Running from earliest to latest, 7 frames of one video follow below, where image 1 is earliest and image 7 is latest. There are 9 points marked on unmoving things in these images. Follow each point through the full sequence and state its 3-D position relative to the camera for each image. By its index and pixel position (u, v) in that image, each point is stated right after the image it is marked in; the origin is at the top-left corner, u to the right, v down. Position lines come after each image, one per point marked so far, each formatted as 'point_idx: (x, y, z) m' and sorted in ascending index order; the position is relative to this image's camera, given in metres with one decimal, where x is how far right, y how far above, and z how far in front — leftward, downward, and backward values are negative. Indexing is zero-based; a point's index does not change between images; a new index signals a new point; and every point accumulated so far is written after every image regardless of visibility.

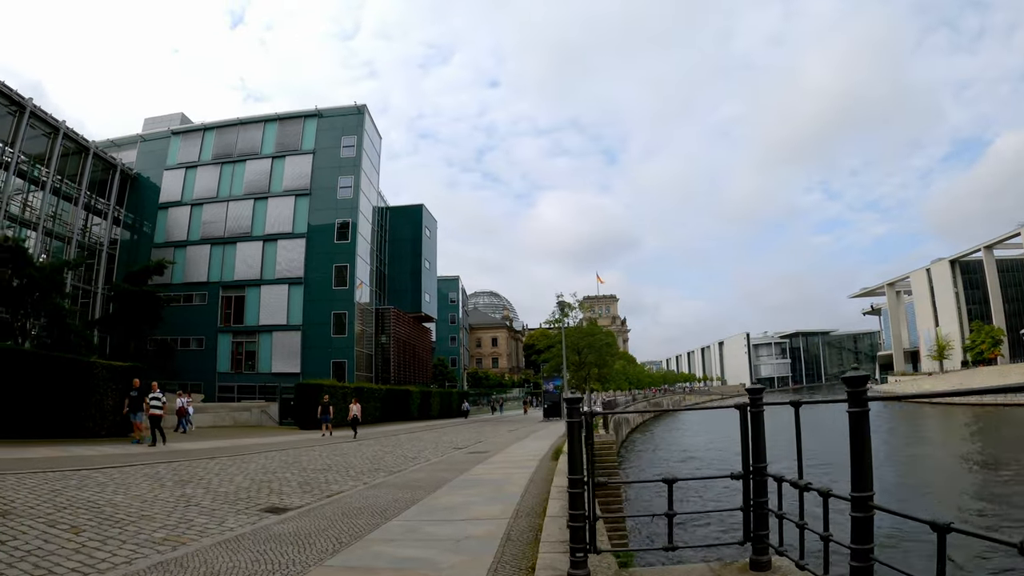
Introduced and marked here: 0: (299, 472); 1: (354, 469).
0: (-4.1, -3.6, +11.8) m
1: (-3.2, -3.7, +12.3) m
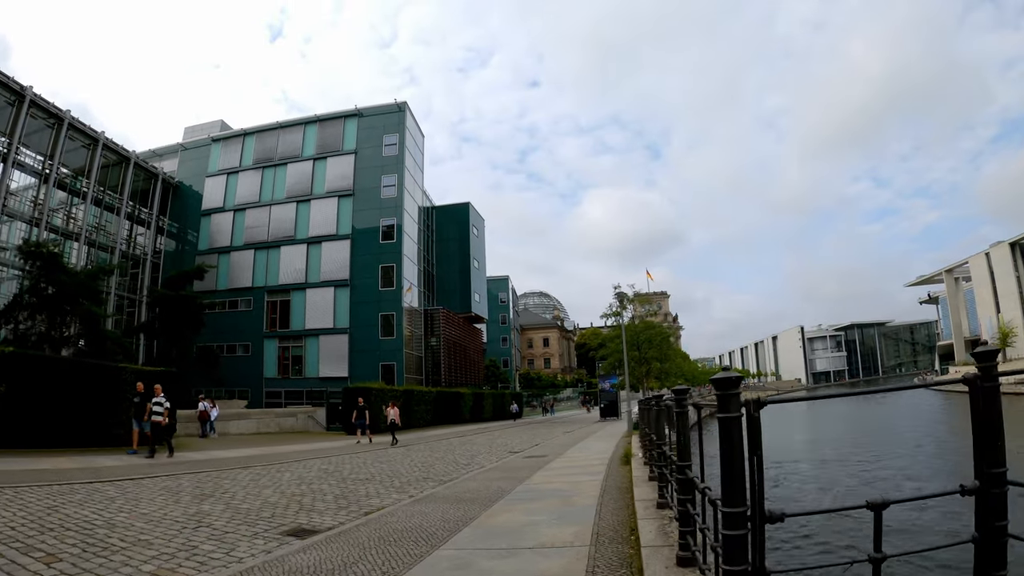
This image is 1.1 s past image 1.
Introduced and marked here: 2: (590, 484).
0: (-3.0, -3.4, +10.5) m
1: (-2.1, -3.4, +11.0) m
2: (+1.1, -2.8, +8.7) m
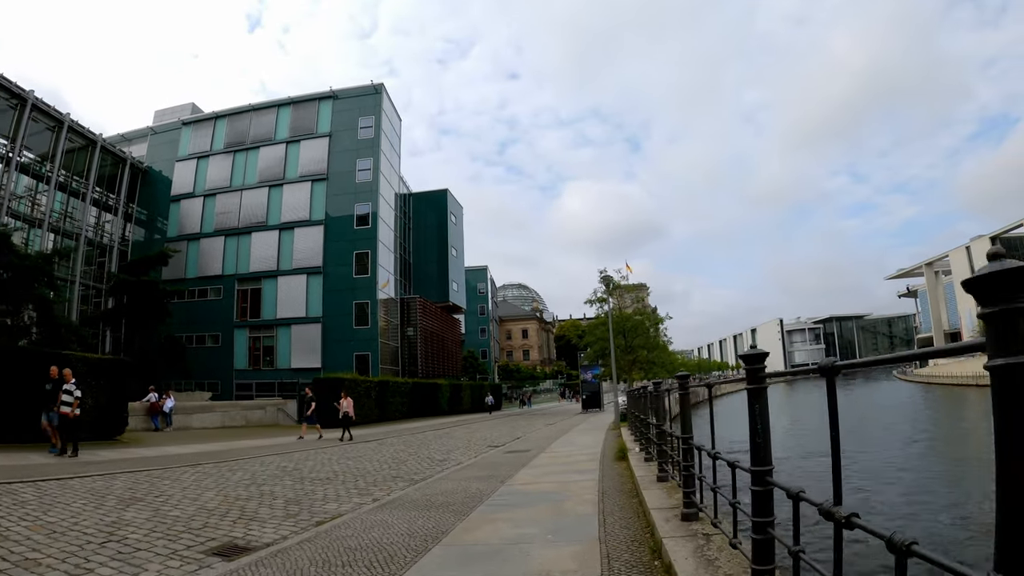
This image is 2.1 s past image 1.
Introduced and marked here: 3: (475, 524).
0: (-3.3, -2.9, +9.2) m
1: (-2.4, -3.0, +9.7) m
2: (+0.8, -2.4, +7.5) m
3: (-0.3, -2.1, +5.5) m
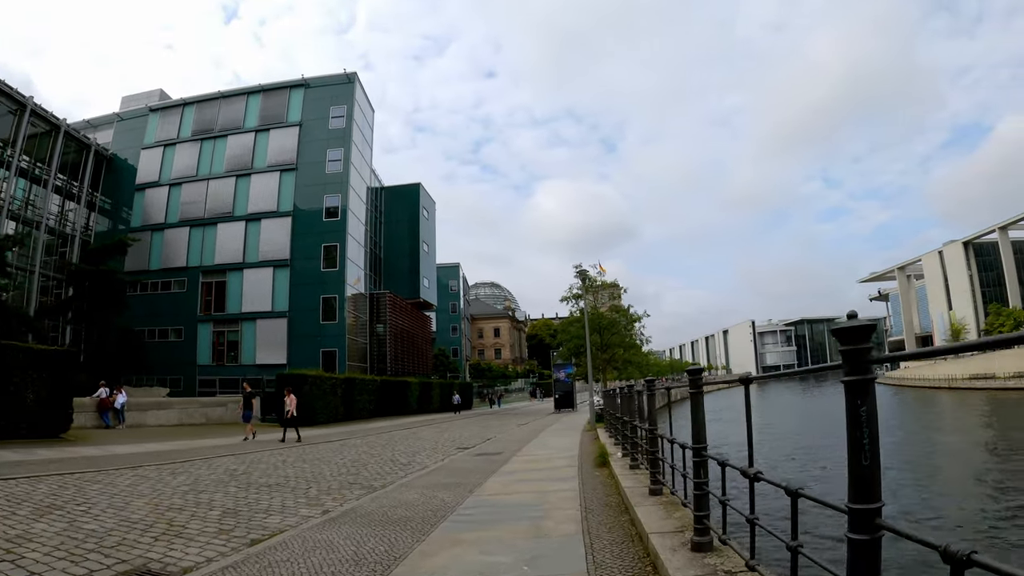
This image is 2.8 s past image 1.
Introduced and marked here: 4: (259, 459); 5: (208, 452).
0: (-3.7, -2.7, +8.2) m
1: (-2.8, -2.8, +8.8) m
2: (+0.5, -2.3, +6.7) m
3: (-0.6, -1.9, +4.7) m
4: (-5.2, -3.5, +12.6) m
5: (-7.0, -3.8, +14.3) m
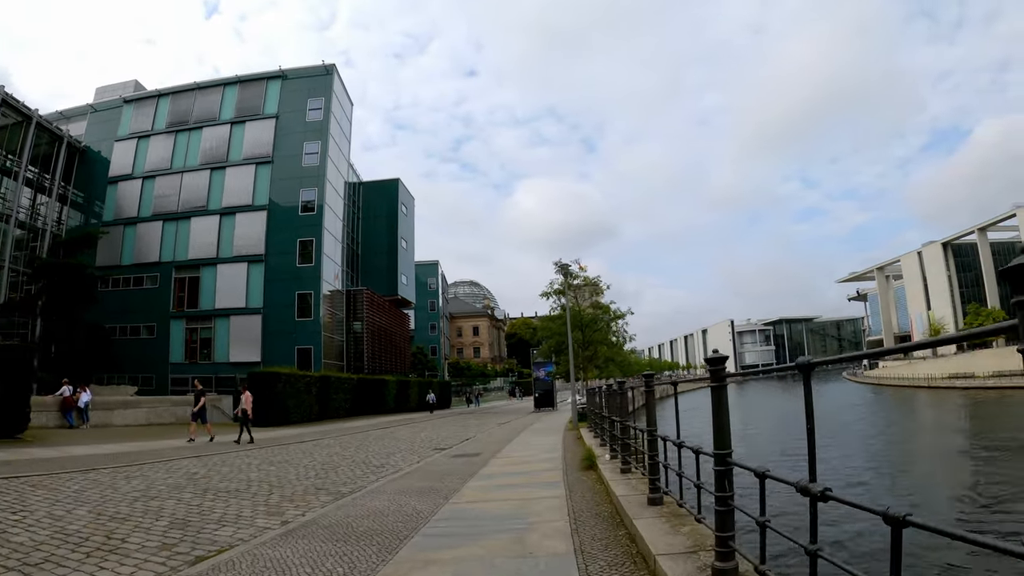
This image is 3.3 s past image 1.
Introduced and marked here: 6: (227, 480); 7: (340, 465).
0: (-4.0, -2.6, +7.5) m
1: (-3.1, -2.7, +8.1) m
2: (+0.3, -2.1, +6.2) m
3: (-0.7, -1.8, +4.1) m
4: (-5.5, -3.3, +11.9) m
5: (-7.4, -3.6, +13.5) m
6: (-4.4, -2.9, +9.5) m
7: (-3.0, -3.1, +10.8) m
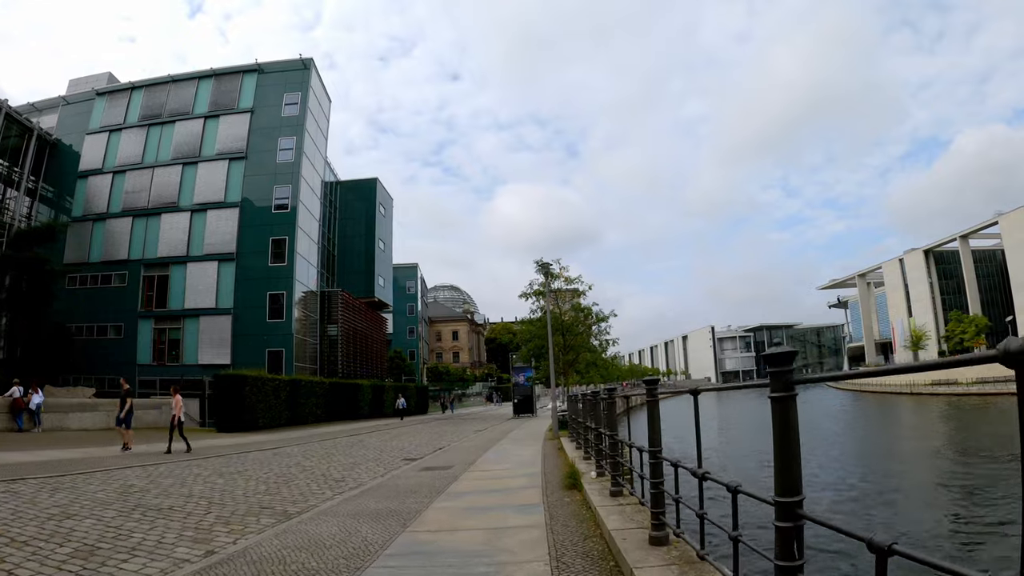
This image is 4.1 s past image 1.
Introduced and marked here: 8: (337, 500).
0: (-4.3, -2.5, +6.5) m
1: (-3.4, -2.5, +7.1) m
2: (+0.1, -2.1, +5.2) m
3: (-0.9, -1.7, +3.1) m
4: (-6.0, -3.2, +10.7) m
5: (-7.9, -3.5, +12.3) m
6: (-4.8, -2.8, +8.4) m
7: (-3.4, -3.0, +9.8) m
8: (-2.0, -2.5, +7.4) m
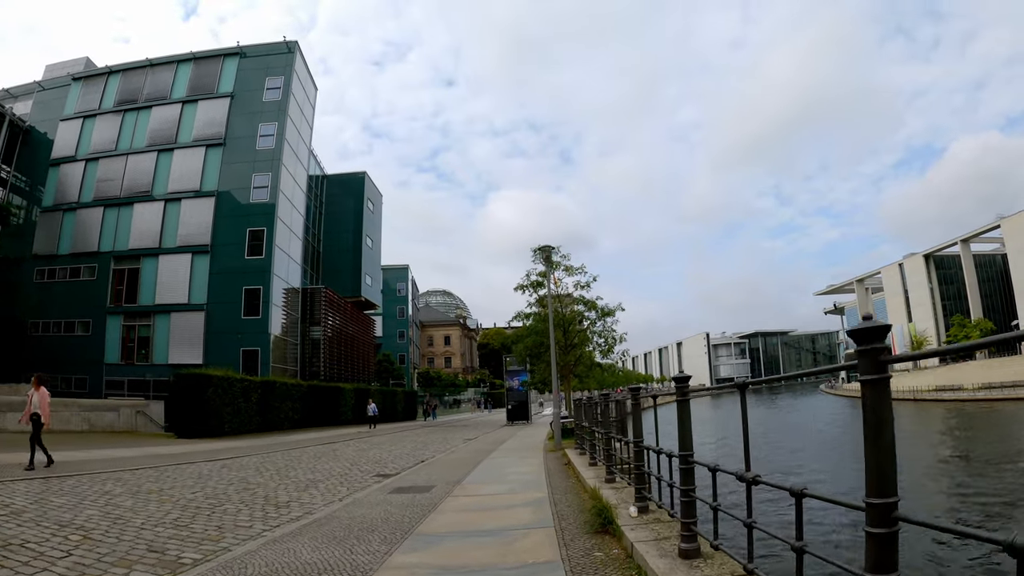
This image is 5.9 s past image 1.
0: (-4.3, -2.0, +4.2) m
1: (-3.4, -2.1, +4.8) m
2: (+0.1, -1.6, +3.0) m
3: (-0.8, -1.3, +0.9) m
4: (-6.0, -2.8, +8.5) m
5: (-8.0, -3.1, +10.1) m
6: (-4.8, -2.4, +6.2) m
7: (-3.5, -2.6, +7.6) m
8: (-2.1, -2.1, +5.2) m
